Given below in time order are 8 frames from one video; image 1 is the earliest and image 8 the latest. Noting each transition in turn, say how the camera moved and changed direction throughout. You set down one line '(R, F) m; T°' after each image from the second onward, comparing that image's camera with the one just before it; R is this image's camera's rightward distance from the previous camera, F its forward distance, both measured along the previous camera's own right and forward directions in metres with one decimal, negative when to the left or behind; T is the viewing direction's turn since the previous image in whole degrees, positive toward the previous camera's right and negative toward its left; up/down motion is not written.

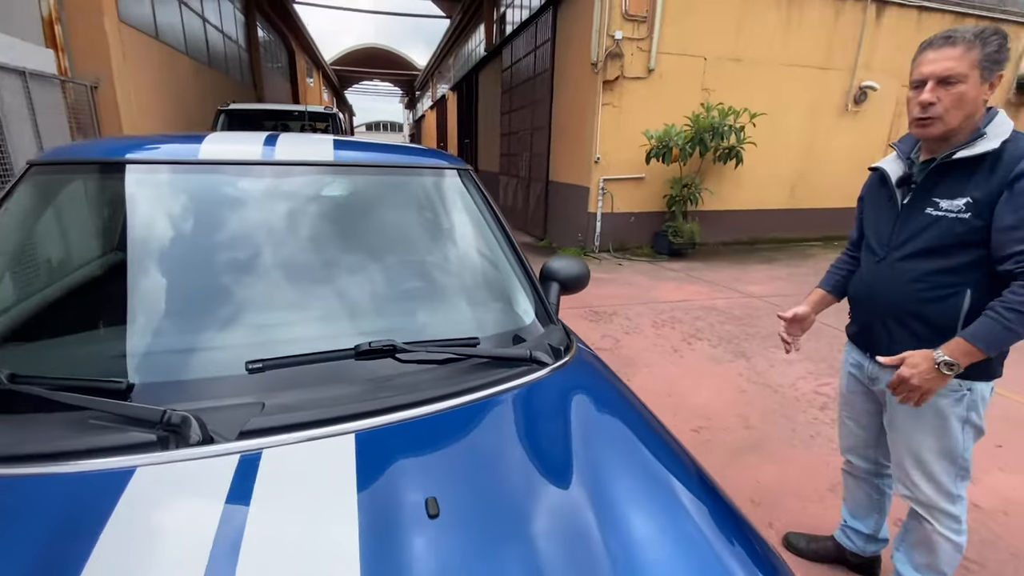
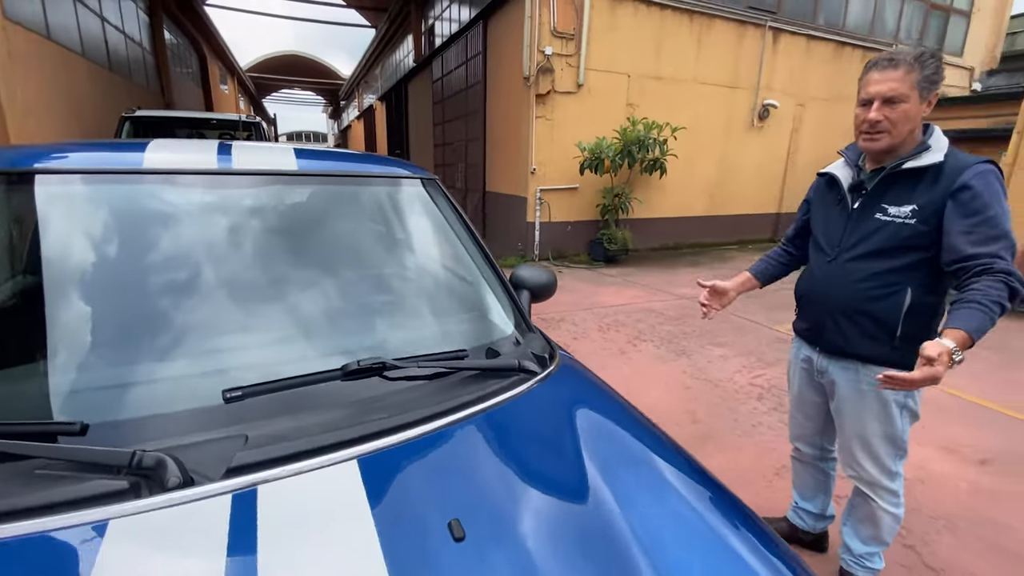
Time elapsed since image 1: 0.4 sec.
(-0.1, 0.0) m; +8°
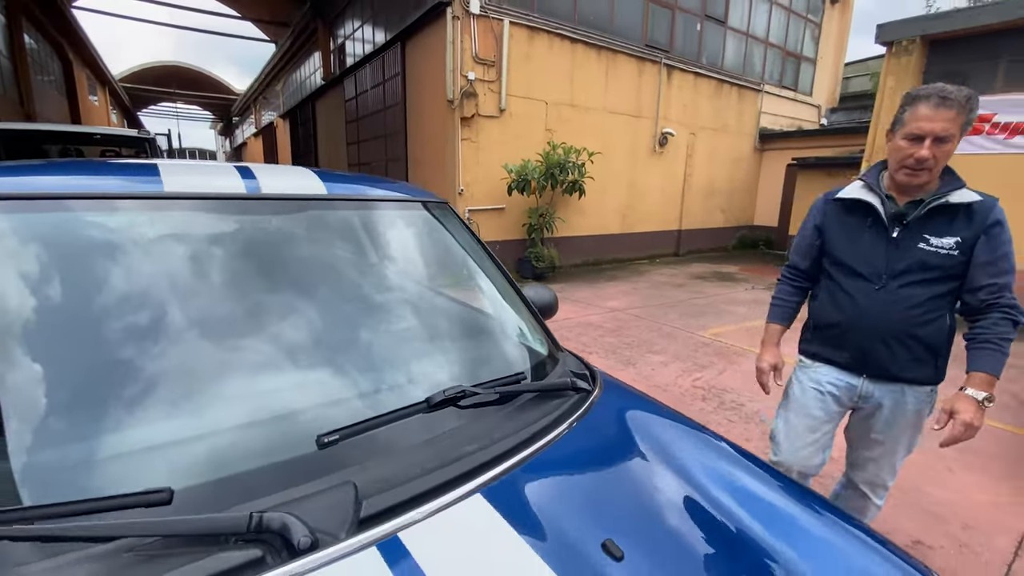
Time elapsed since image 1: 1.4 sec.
(-0.3, 0.0) m; +11°
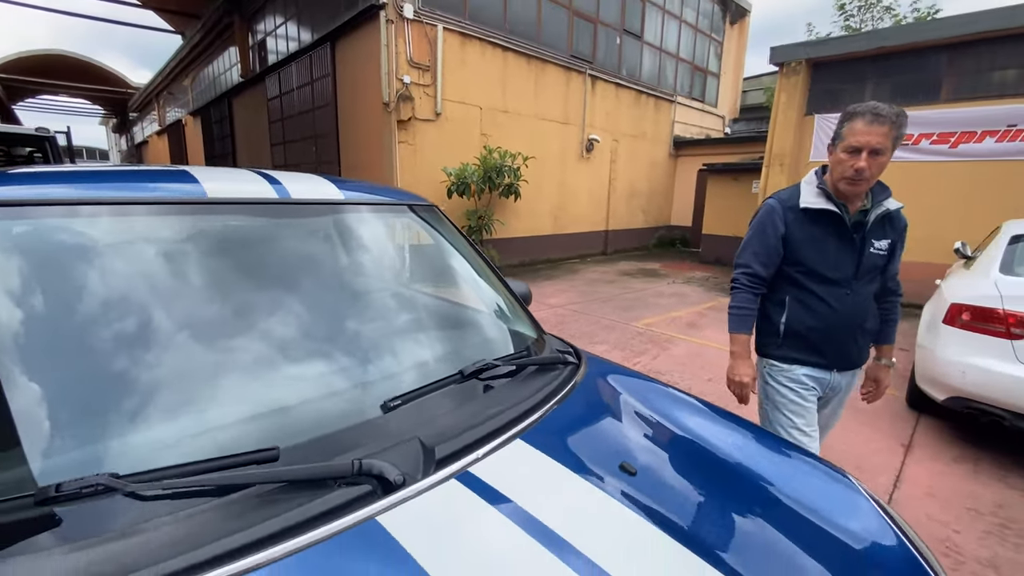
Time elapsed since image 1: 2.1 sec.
(-0.2, -0.2) m; +9°
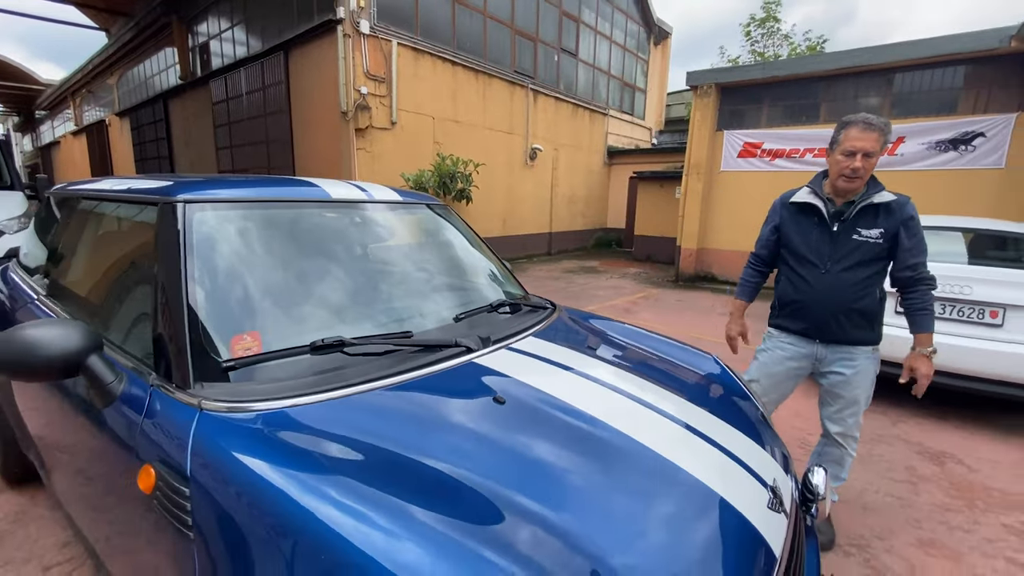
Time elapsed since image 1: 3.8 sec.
(-0.3, -0.7) m; +7°
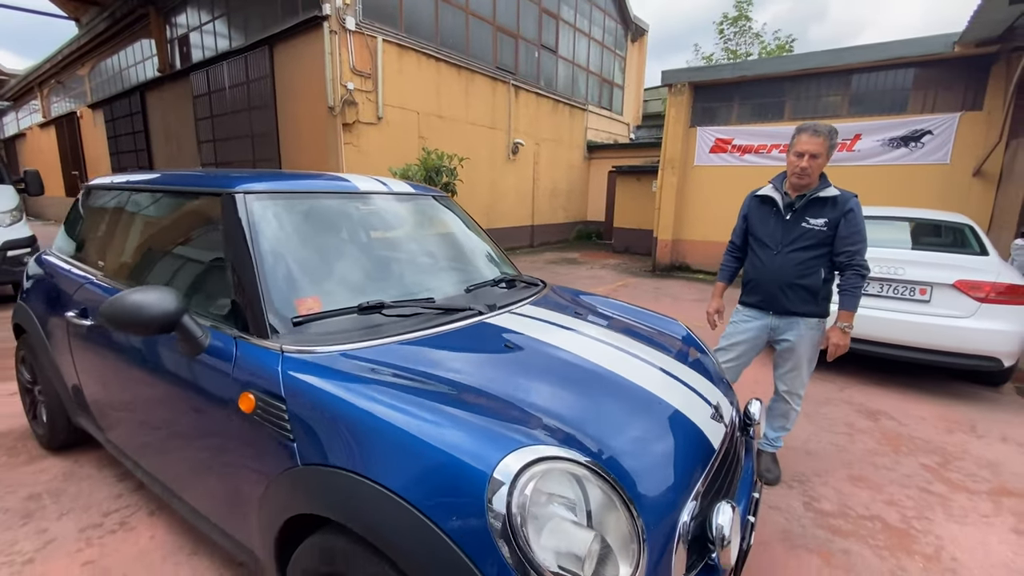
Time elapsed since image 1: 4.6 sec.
(-0.1, -0.3) m; +2°
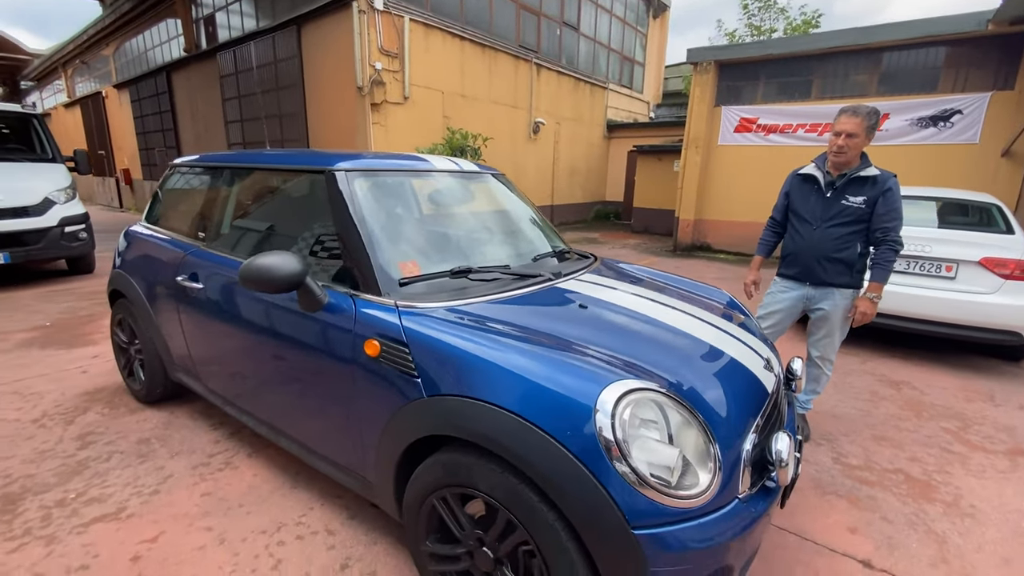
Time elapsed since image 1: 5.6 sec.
(-0.2, -0.2) m; -1°
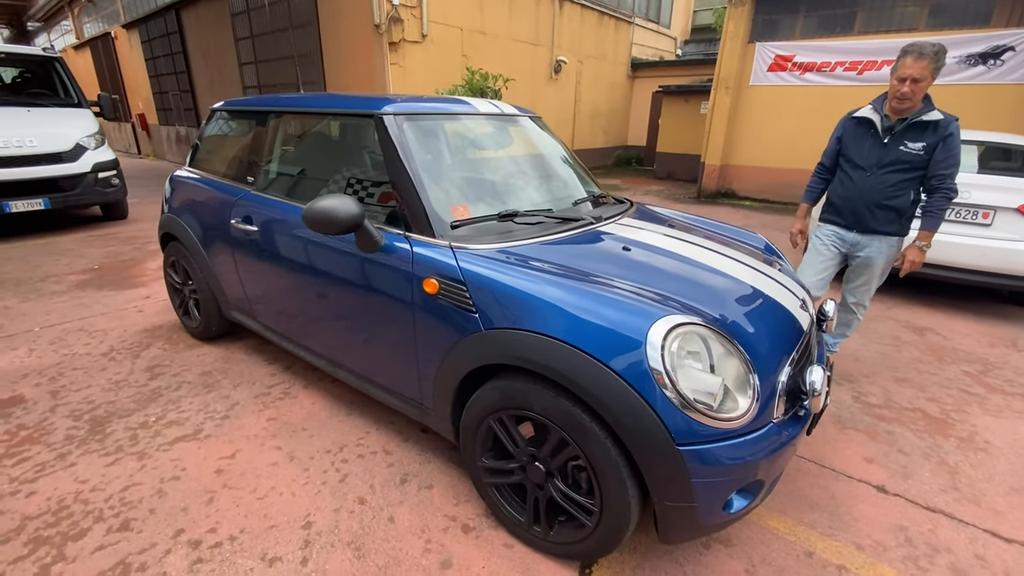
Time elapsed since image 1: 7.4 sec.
(-0.1, -0.1) m; -2°
